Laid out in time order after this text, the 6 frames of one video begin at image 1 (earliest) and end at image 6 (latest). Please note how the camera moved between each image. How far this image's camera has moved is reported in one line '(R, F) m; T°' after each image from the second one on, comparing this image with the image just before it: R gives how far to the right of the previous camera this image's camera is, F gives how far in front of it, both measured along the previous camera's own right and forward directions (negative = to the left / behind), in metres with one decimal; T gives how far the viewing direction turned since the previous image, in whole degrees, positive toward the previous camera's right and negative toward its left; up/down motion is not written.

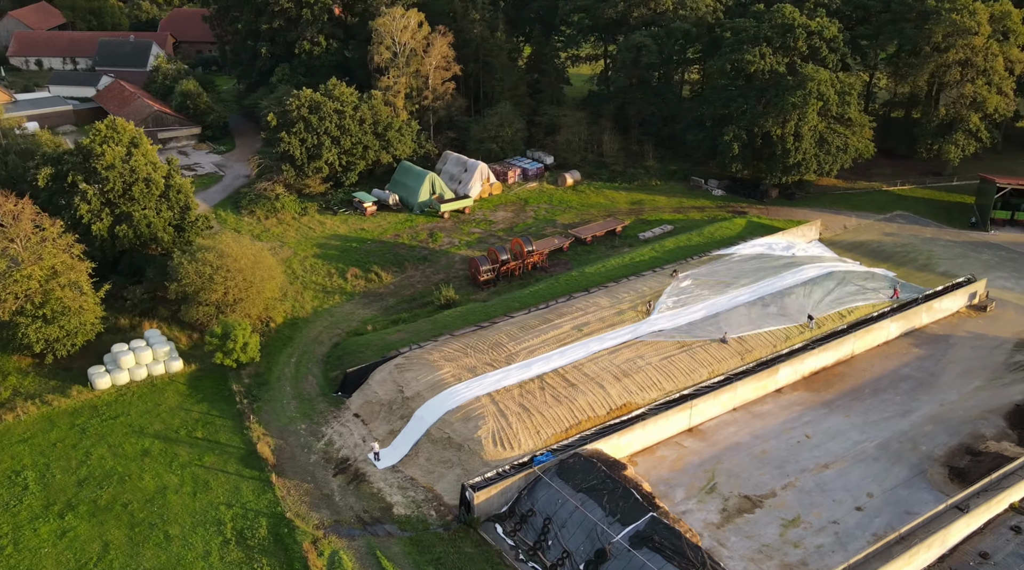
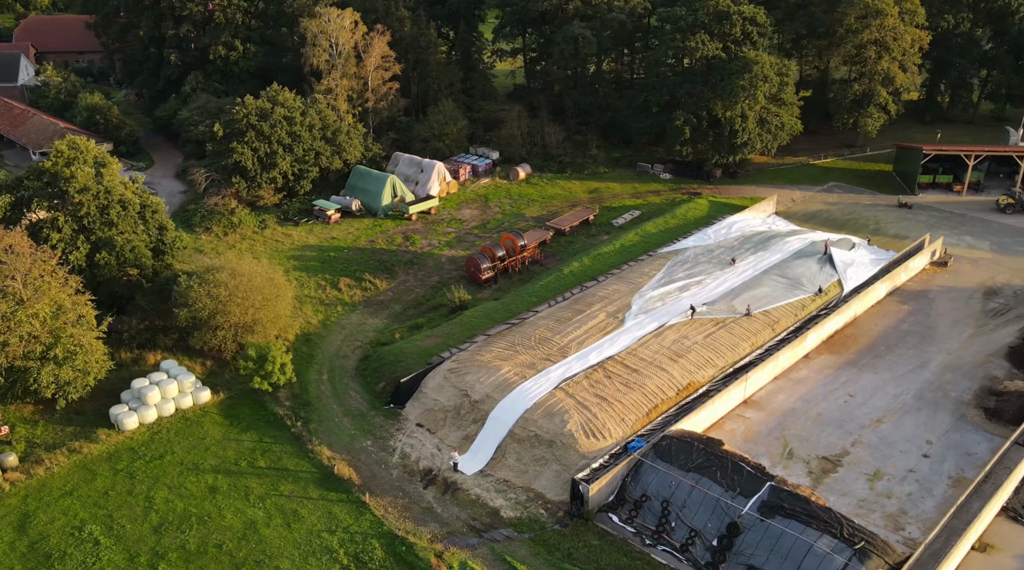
(-7.0, +0.7) m; +10°
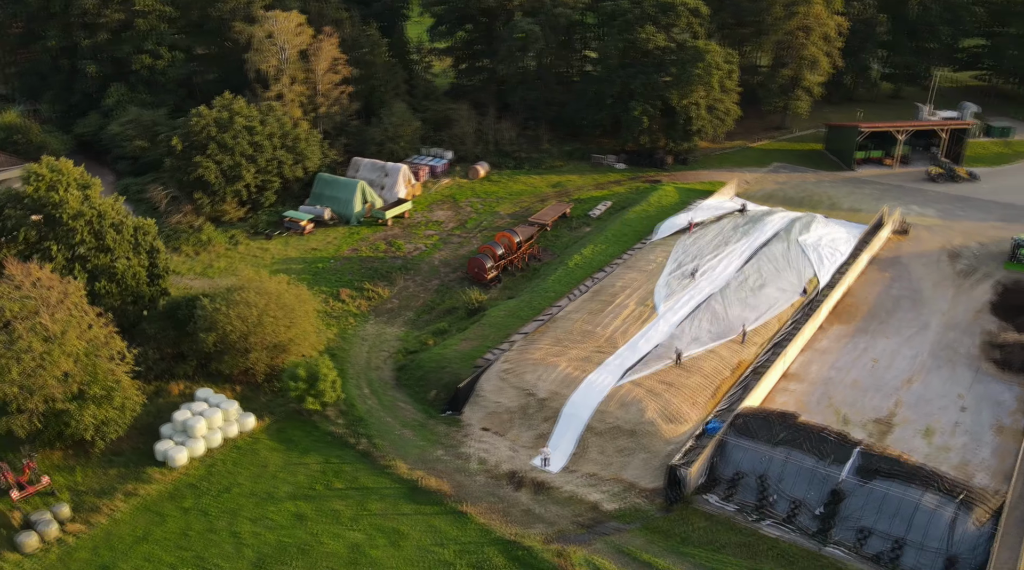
(-6.3, +0.6) m; +9°
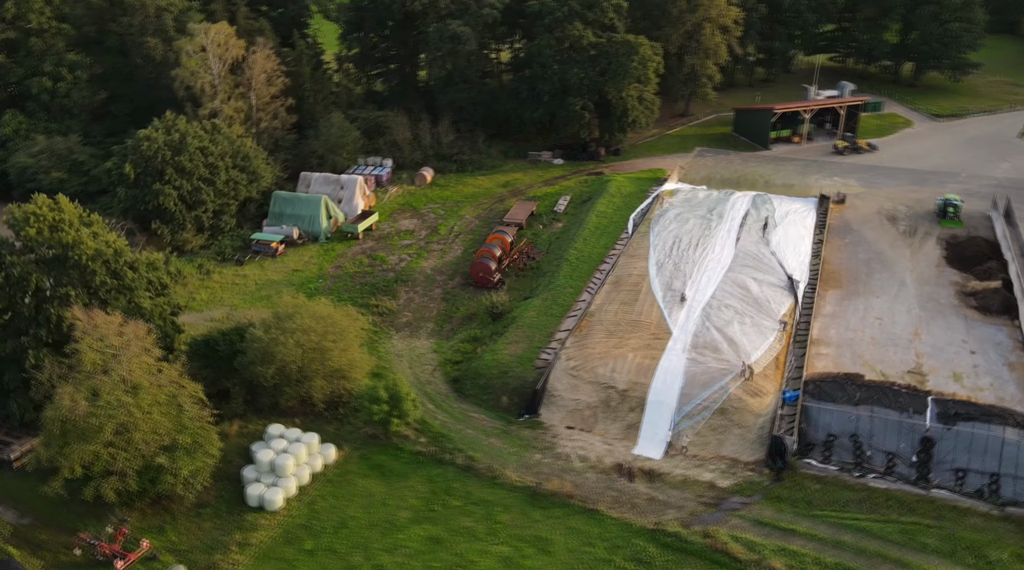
(-8.0, +0.8) m; +12°
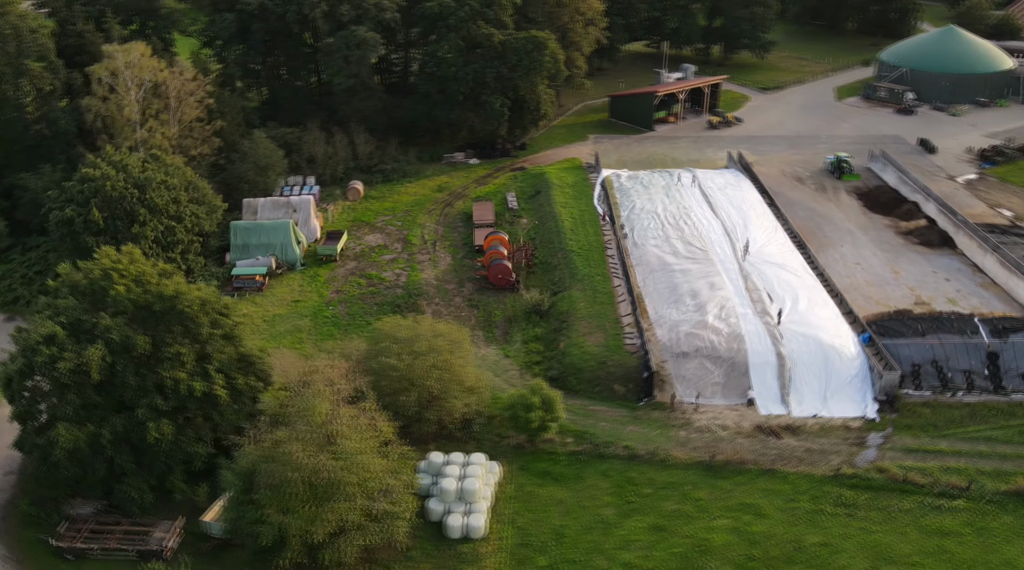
(-11.8, +1.9) m; +17°
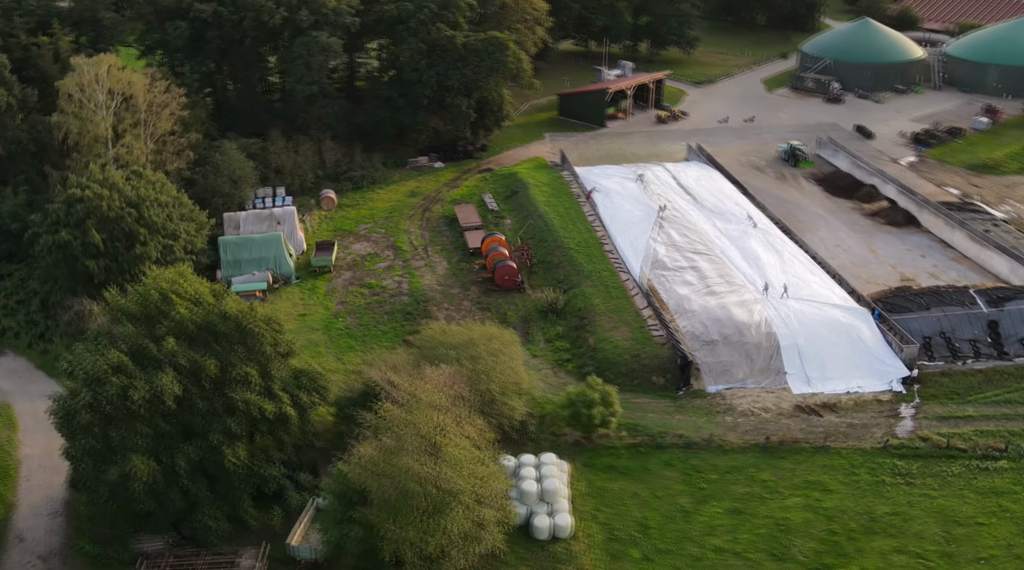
(-4.7, +0.3) m; +7°
